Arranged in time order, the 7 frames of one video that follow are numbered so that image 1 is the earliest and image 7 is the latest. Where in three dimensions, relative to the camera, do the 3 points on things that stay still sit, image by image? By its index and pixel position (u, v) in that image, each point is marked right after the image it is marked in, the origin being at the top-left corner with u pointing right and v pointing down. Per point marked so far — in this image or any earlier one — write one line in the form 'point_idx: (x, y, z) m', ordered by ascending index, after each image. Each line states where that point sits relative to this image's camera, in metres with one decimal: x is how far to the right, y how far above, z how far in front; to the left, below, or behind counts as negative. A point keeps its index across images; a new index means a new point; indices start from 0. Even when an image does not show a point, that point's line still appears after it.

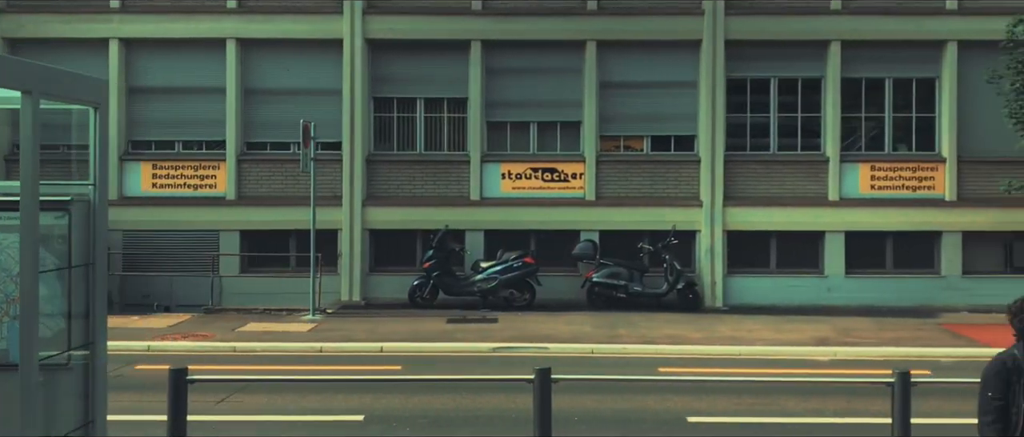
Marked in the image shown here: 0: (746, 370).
0: (+2.3, -1.5, +11.9) m
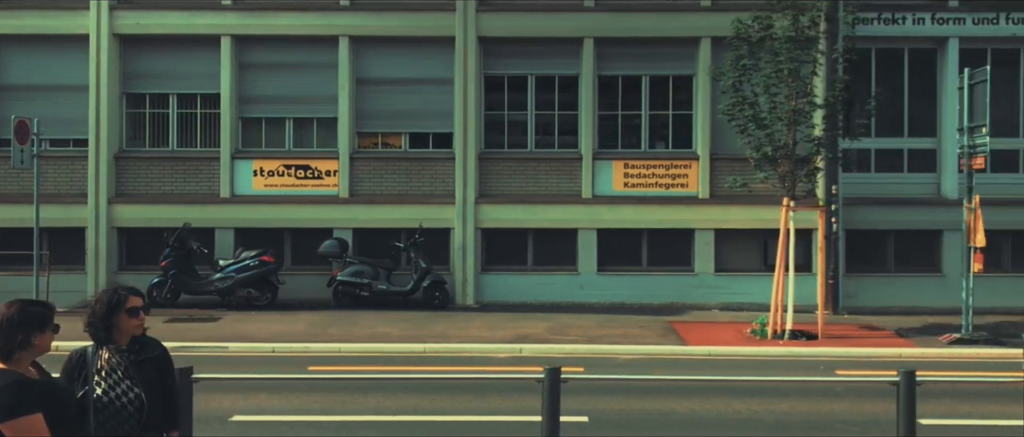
0: (-1.2, -1.5, +11.8) m
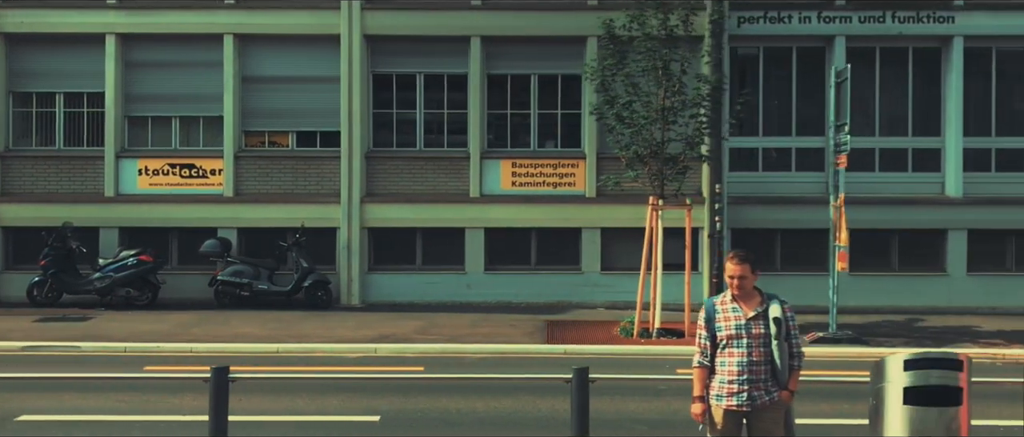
0: (-2.8, -1.5, +11.7) m
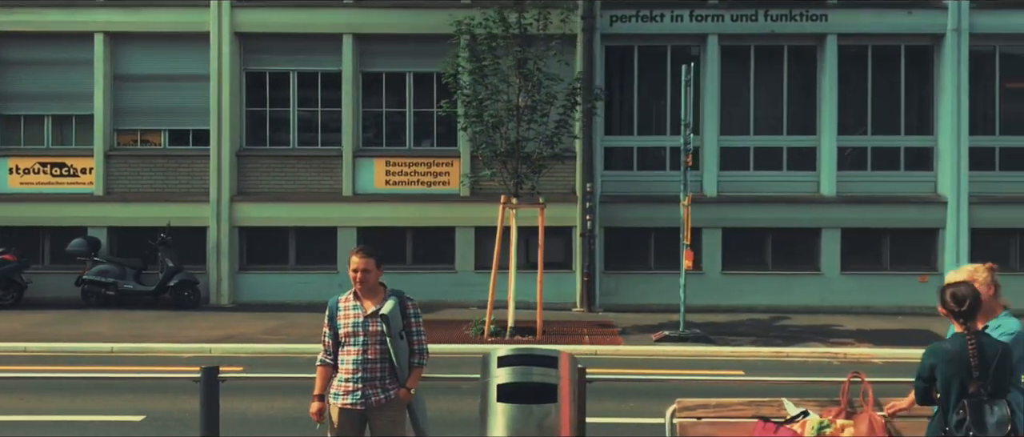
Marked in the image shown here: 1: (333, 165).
0: (-4.6, -1.5, +11.6) m
1: (-2.6, +0.8, +16.9) m
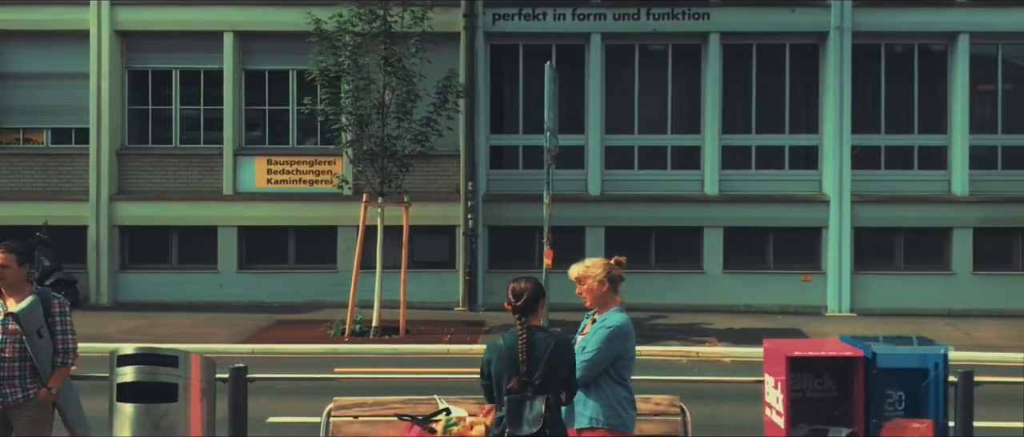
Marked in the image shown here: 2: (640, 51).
0: (-6.3, -1.5, +11.5) m
1: (-4.3, +0.8, +16.8) m
2: (+1.9, +2.4, +17.0) m
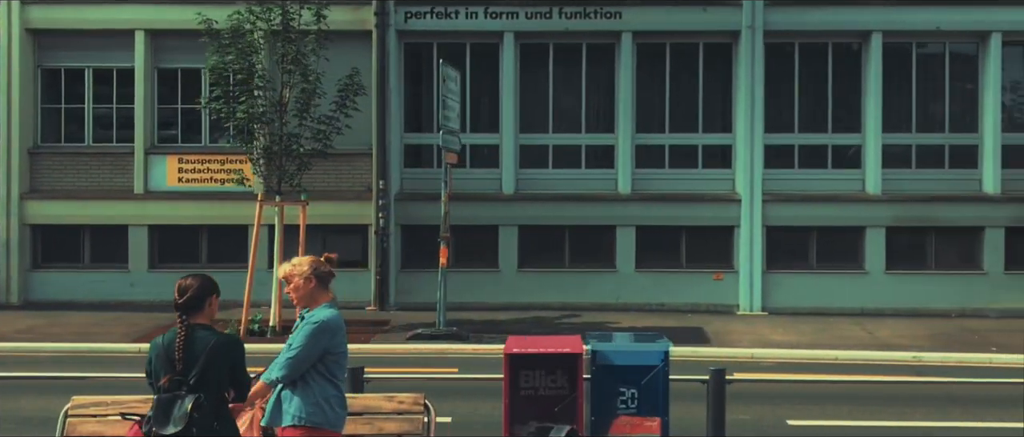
0: (-7.5, -1.4, +11.5) m
1: (-5.5, +0.8, +16.8) m
2: (+0.6, +2.5, +17.0) m
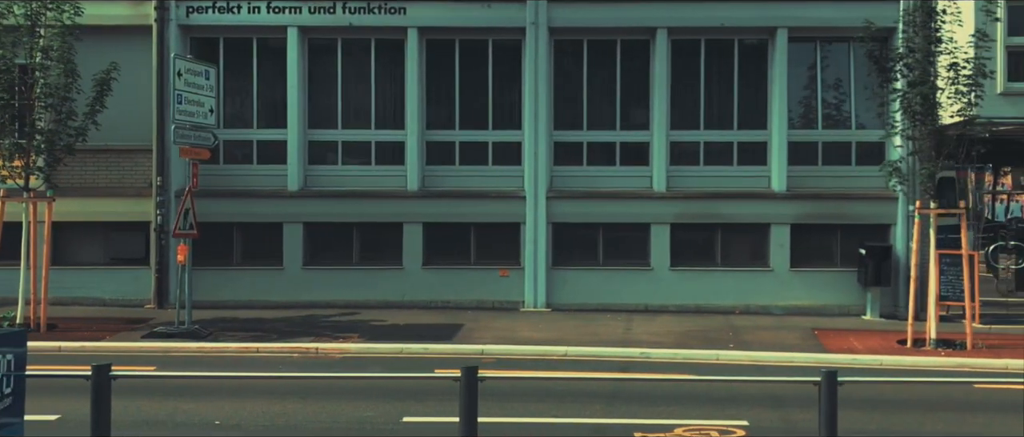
0: (-10.5, -1.4, +11.3) m
1: (-8.6, +0.8, +16.6) m
2: (-2.5, +2.5, +16.9) m
